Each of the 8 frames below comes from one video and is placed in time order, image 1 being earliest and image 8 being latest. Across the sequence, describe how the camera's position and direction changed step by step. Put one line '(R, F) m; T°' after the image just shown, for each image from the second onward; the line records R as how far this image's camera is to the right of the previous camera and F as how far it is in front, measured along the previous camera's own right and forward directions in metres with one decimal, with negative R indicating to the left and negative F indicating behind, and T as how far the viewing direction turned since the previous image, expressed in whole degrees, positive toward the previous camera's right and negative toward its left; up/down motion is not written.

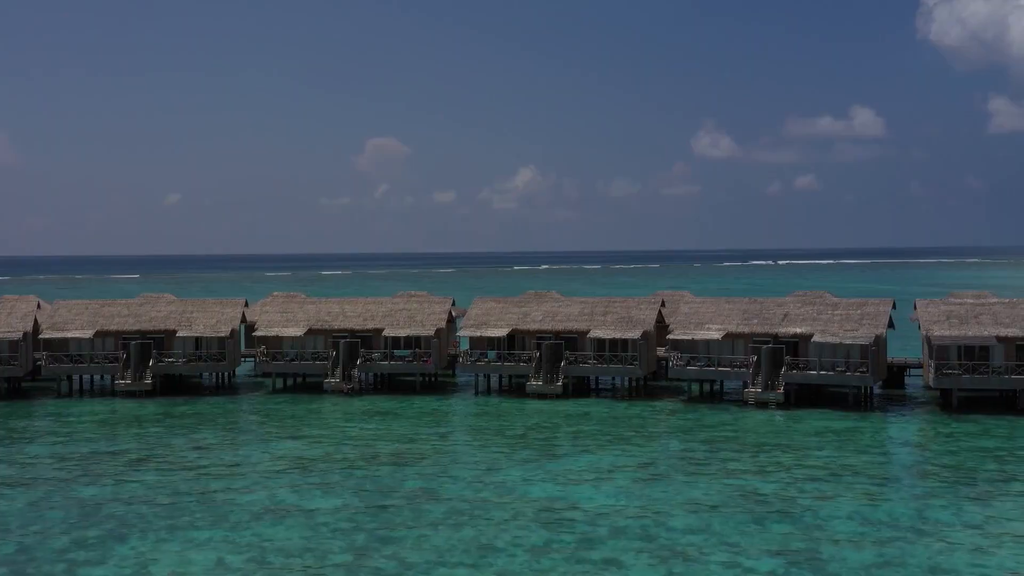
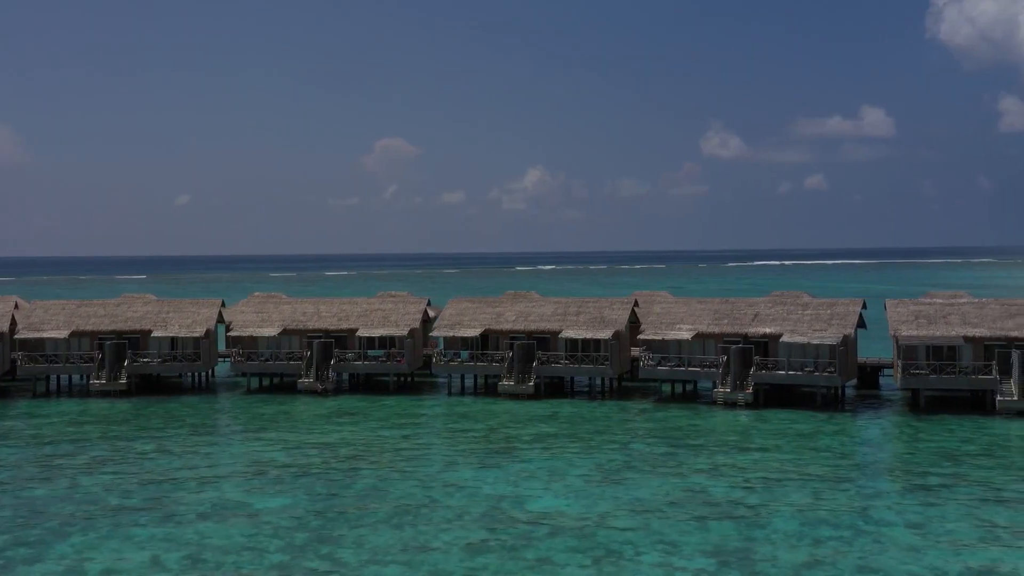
(+1.4, -0.1) m; 0°
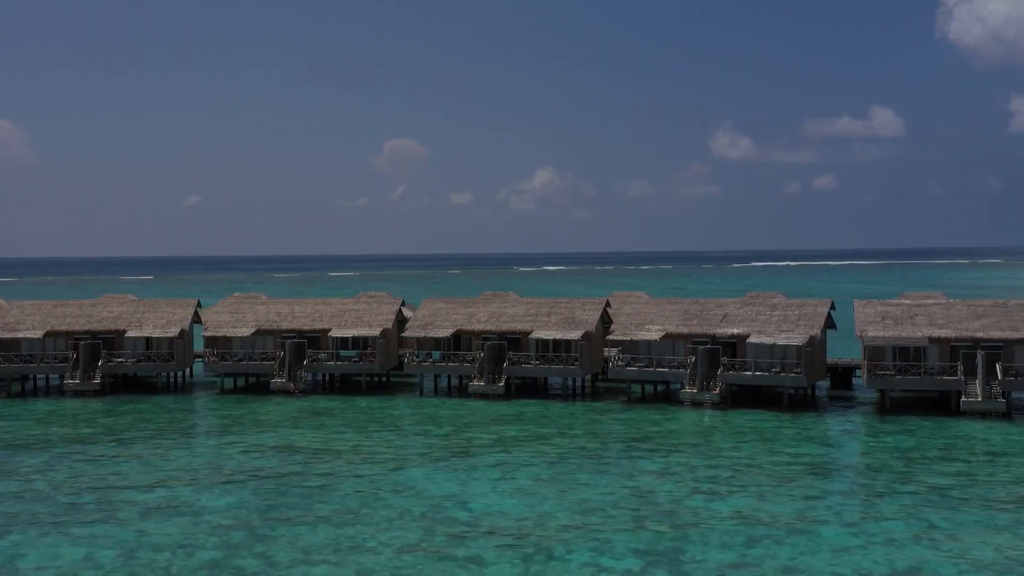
(+1.5, -0.1) m; 0°
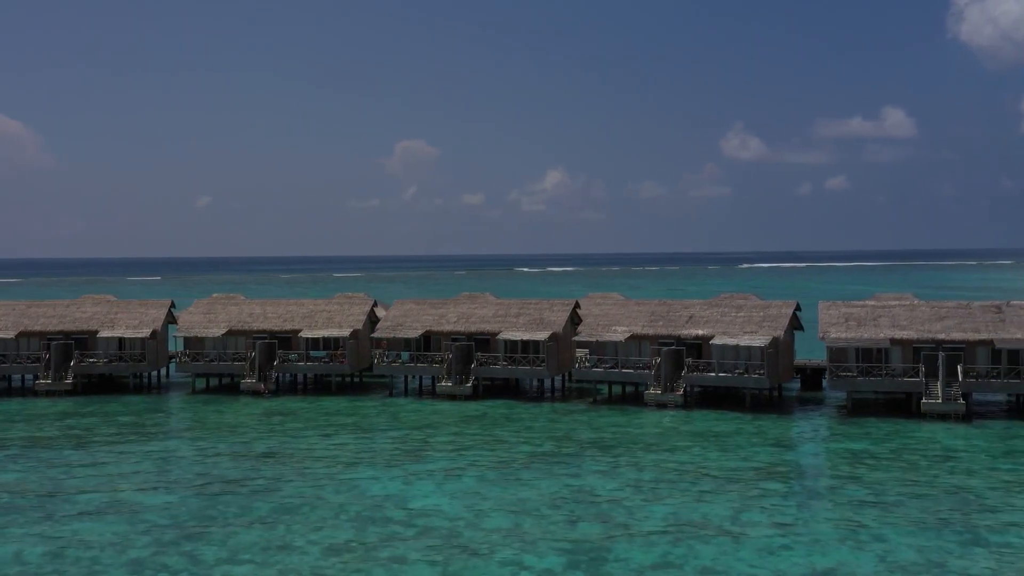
(+1.6, -0.1) m; 0°
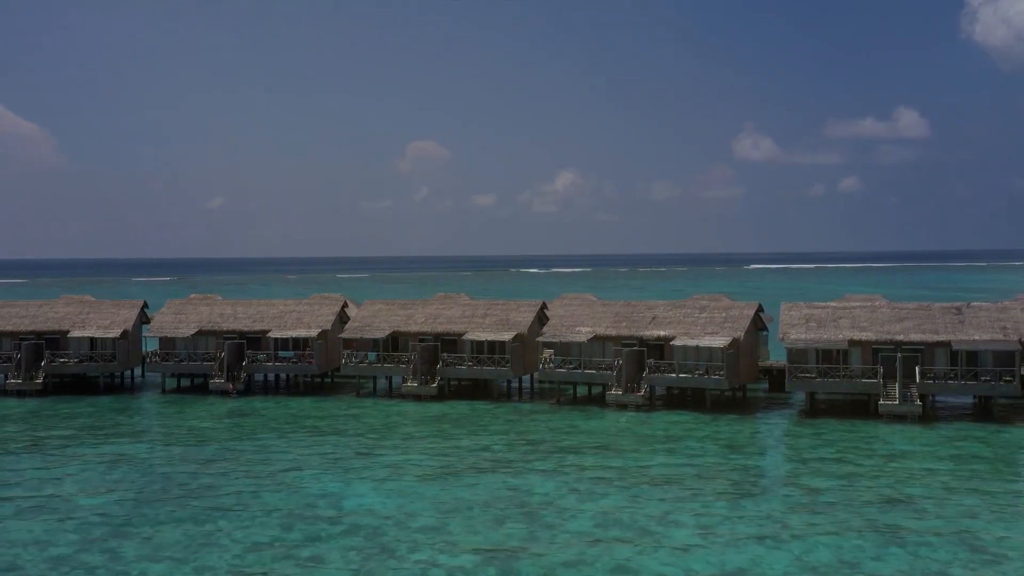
(+1.7, -0.1) m; -1°
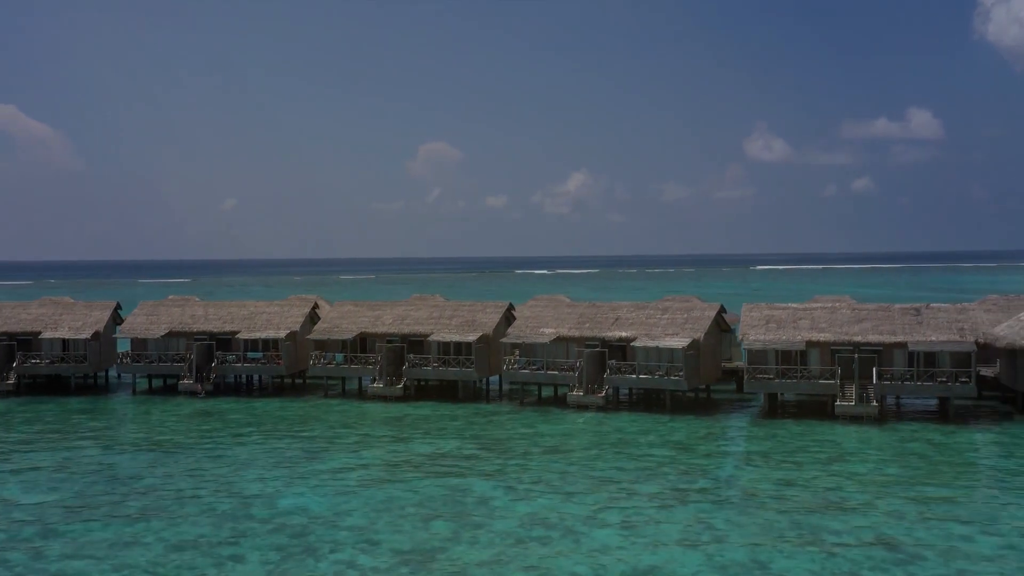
(+1.7, -0.1) m; -1°
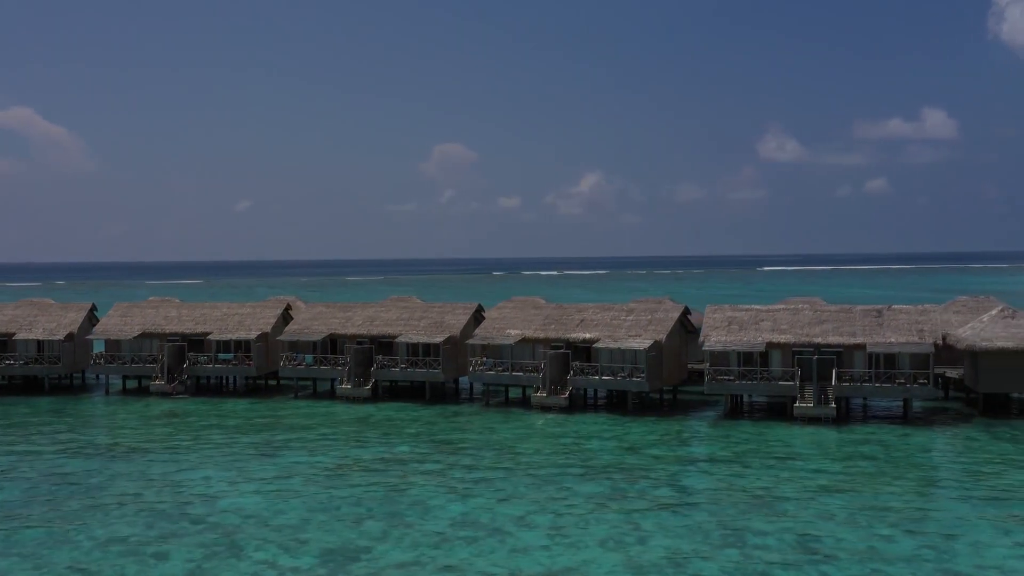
(+1.7, -0.1) m; -1°
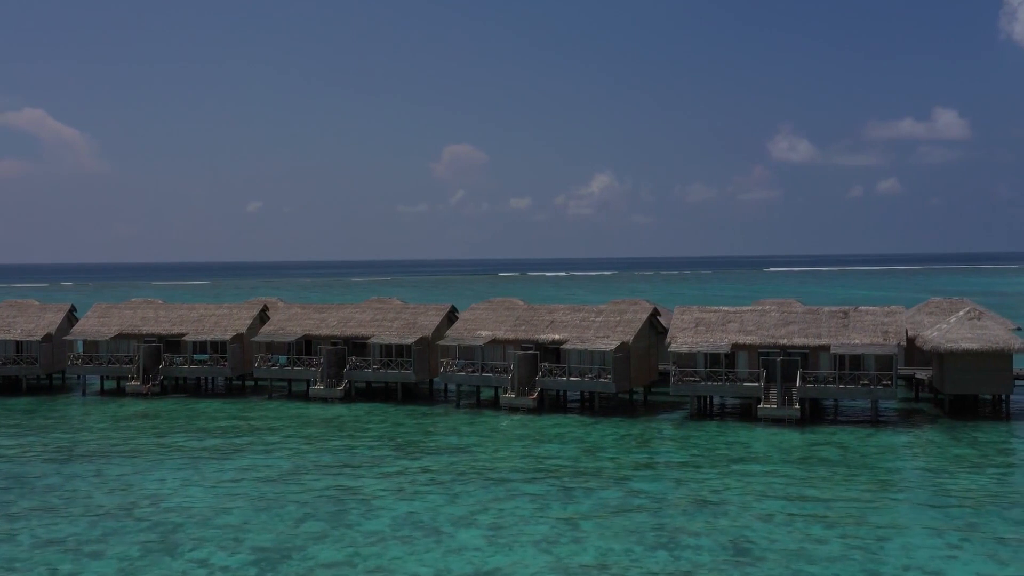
(+1.4, -0.1) m; 0°
